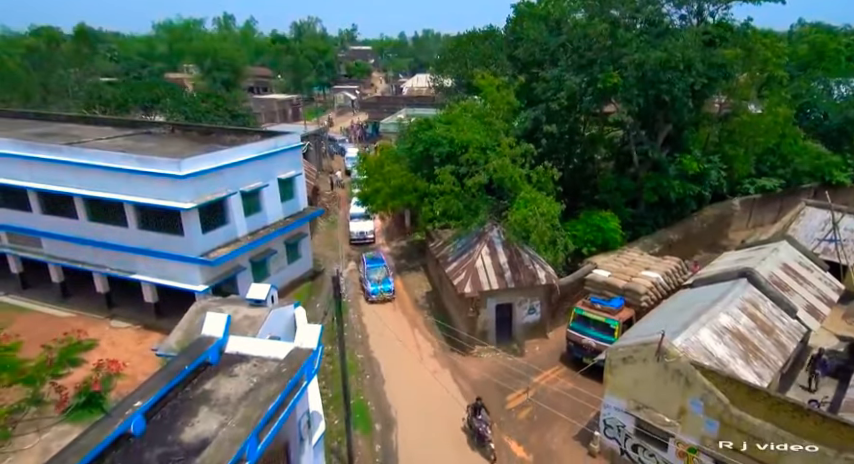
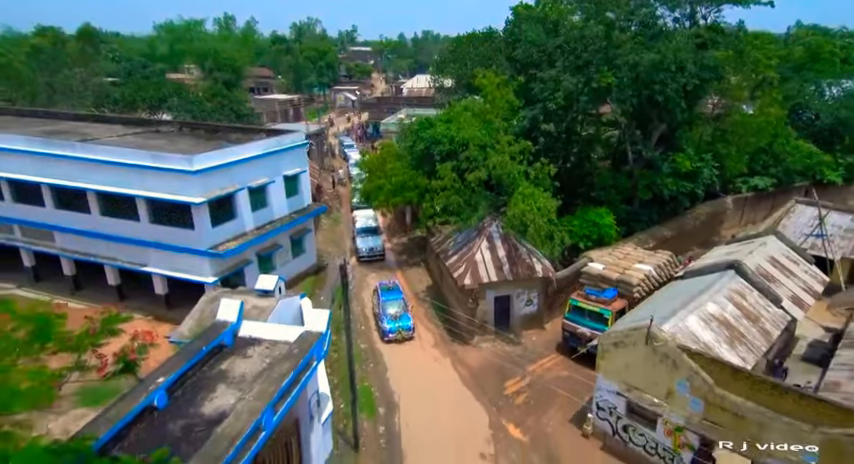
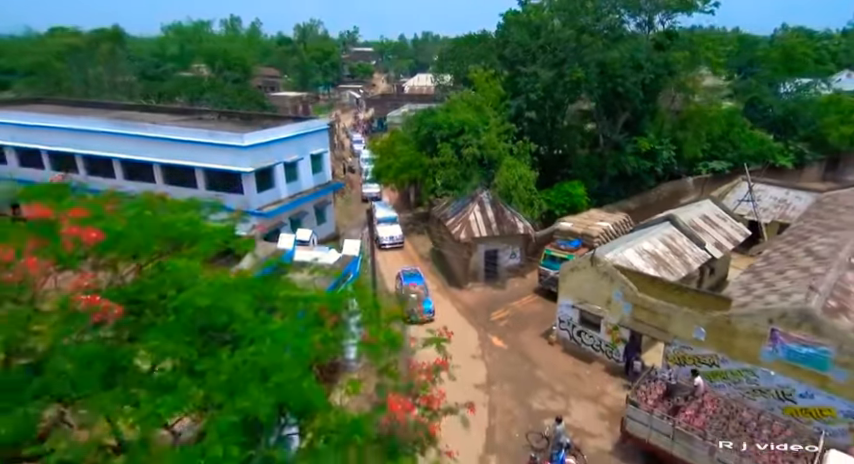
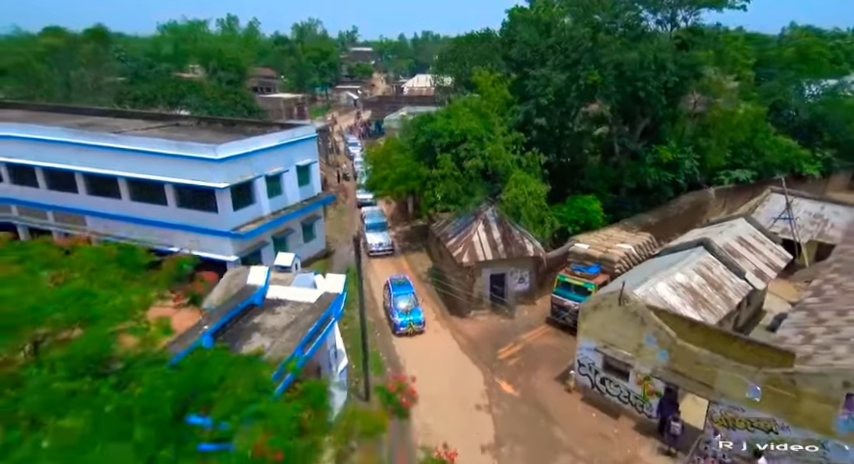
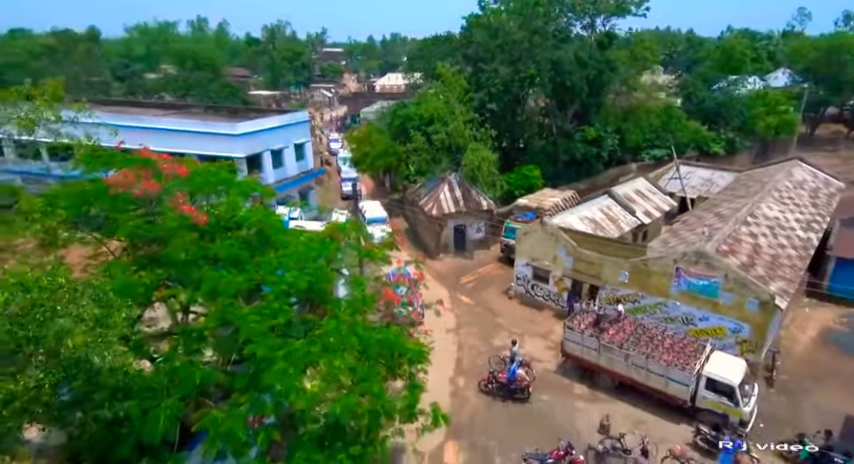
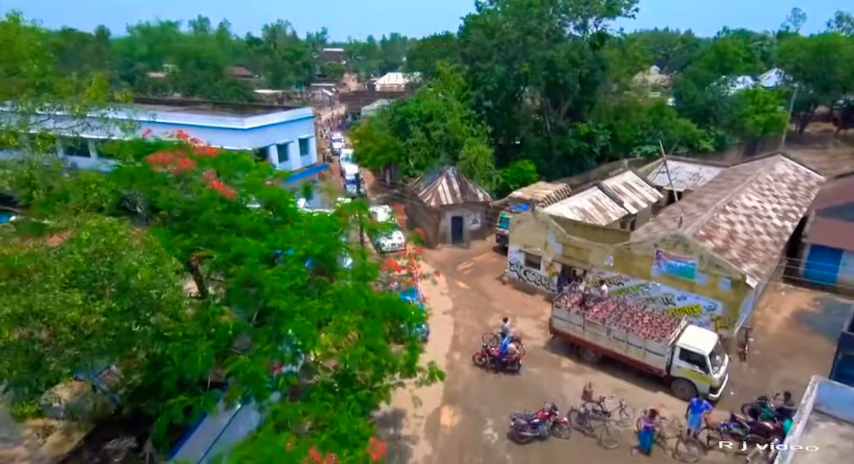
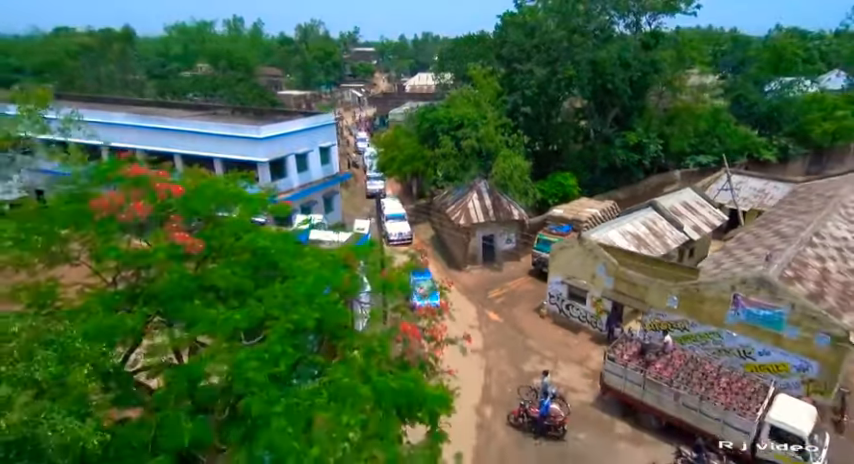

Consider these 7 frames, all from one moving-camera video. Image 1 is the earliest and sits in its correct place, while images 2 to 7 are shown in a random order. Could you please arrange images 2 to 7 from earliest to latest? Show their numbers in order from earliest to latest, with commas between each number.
2, 4, 3, 7, 5, 6
